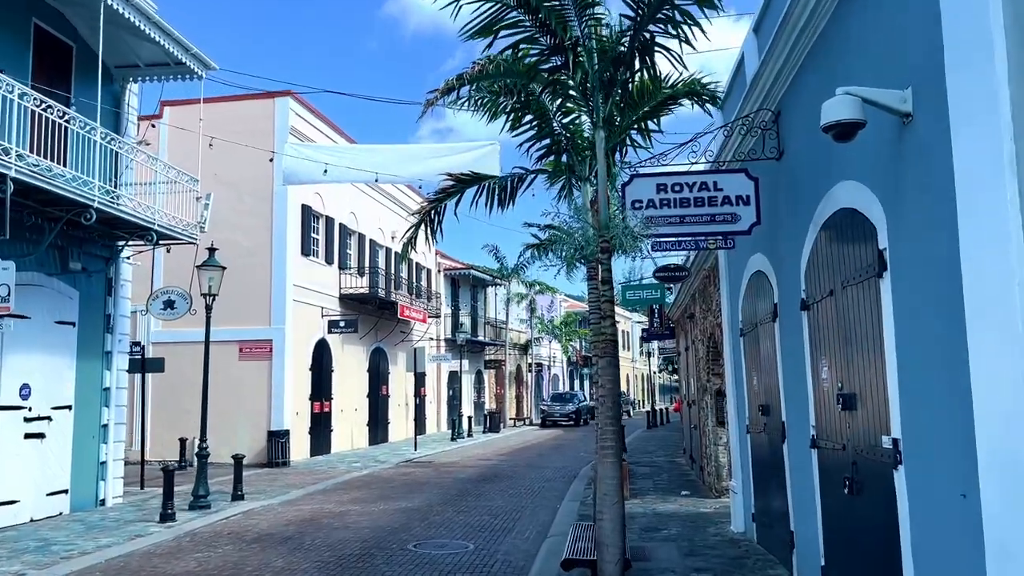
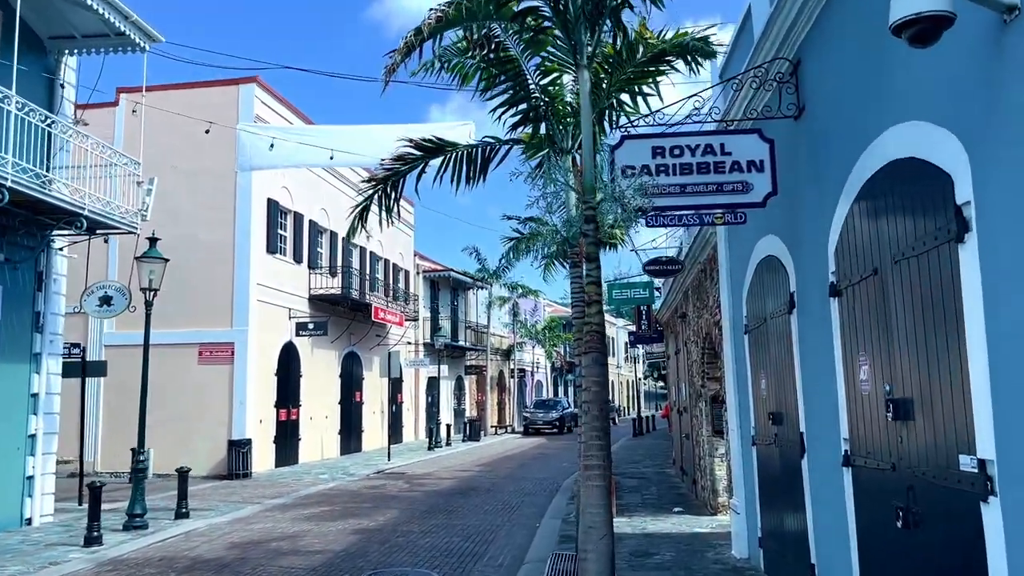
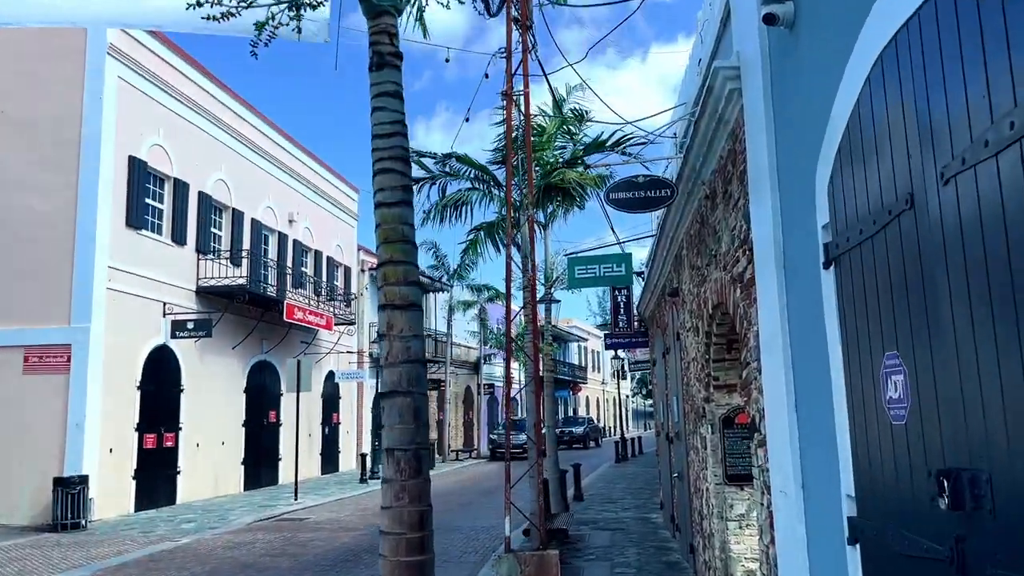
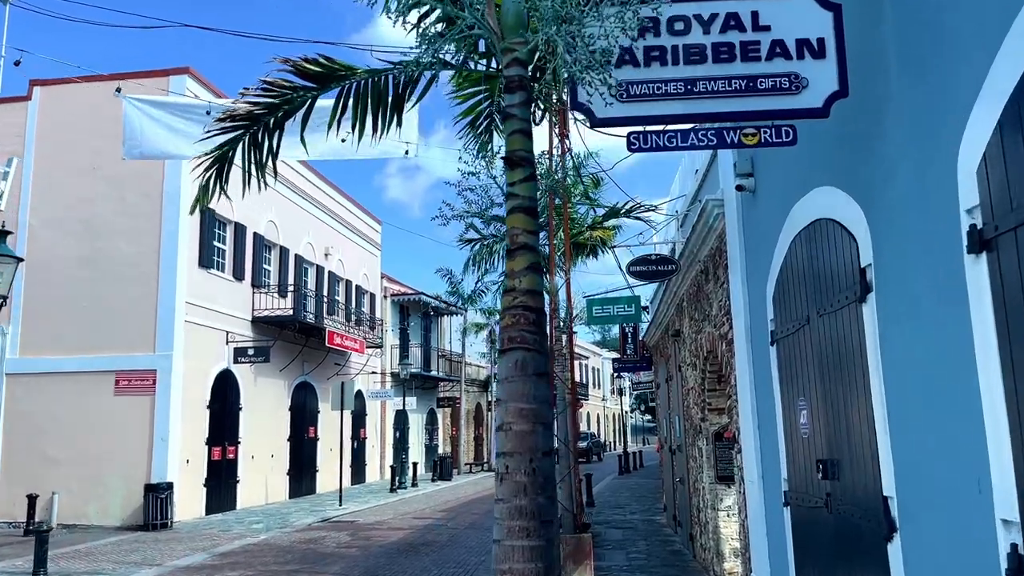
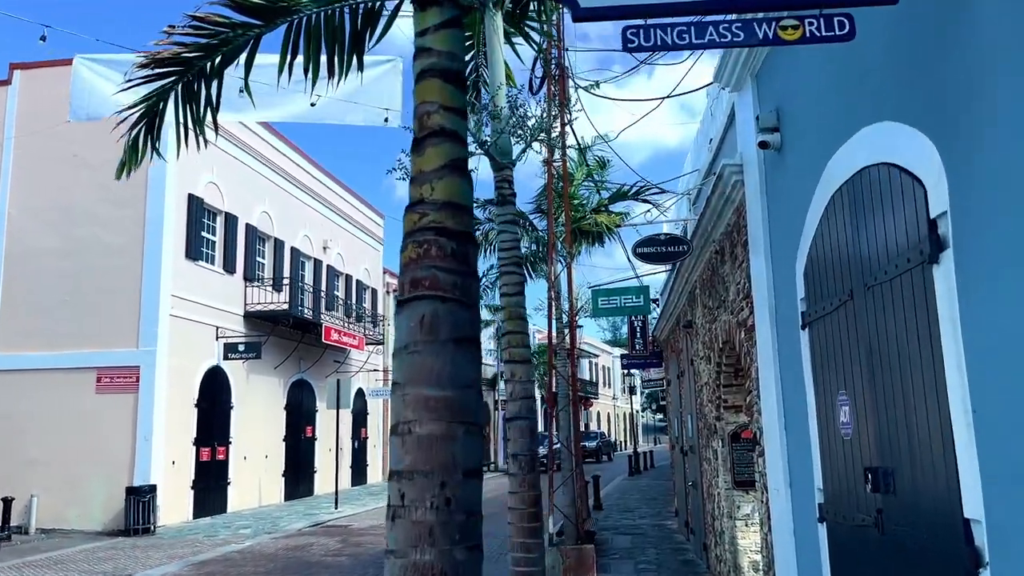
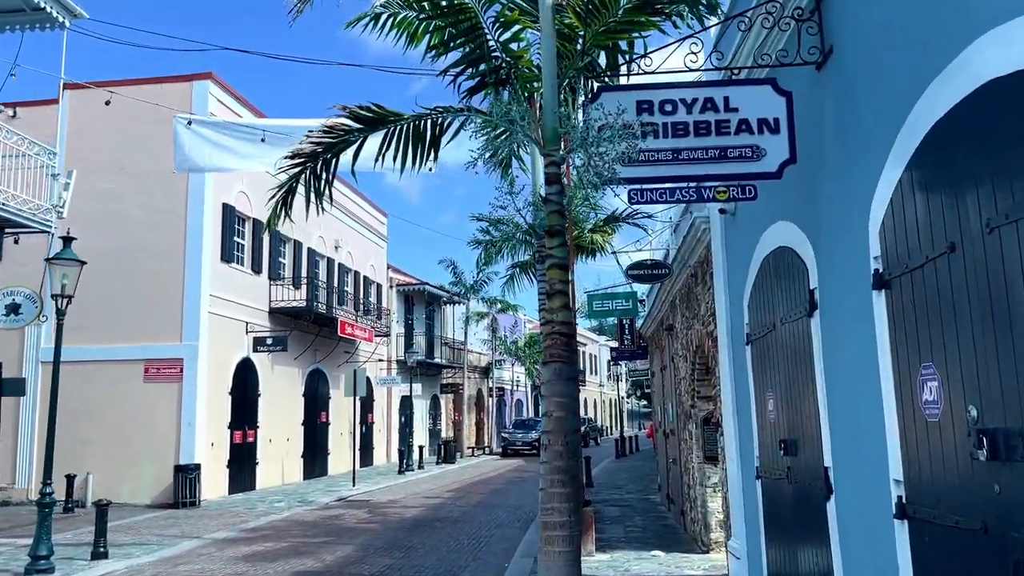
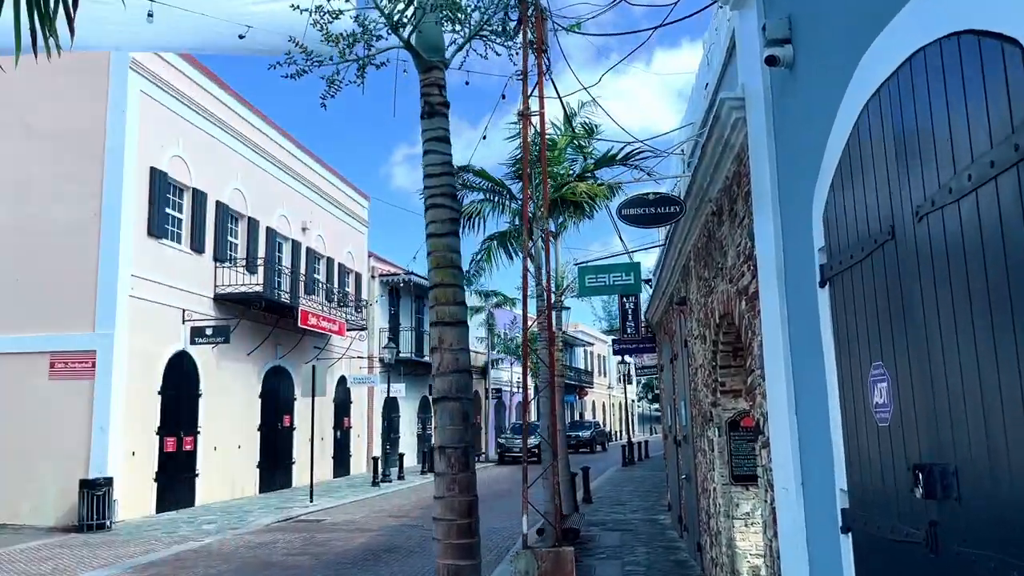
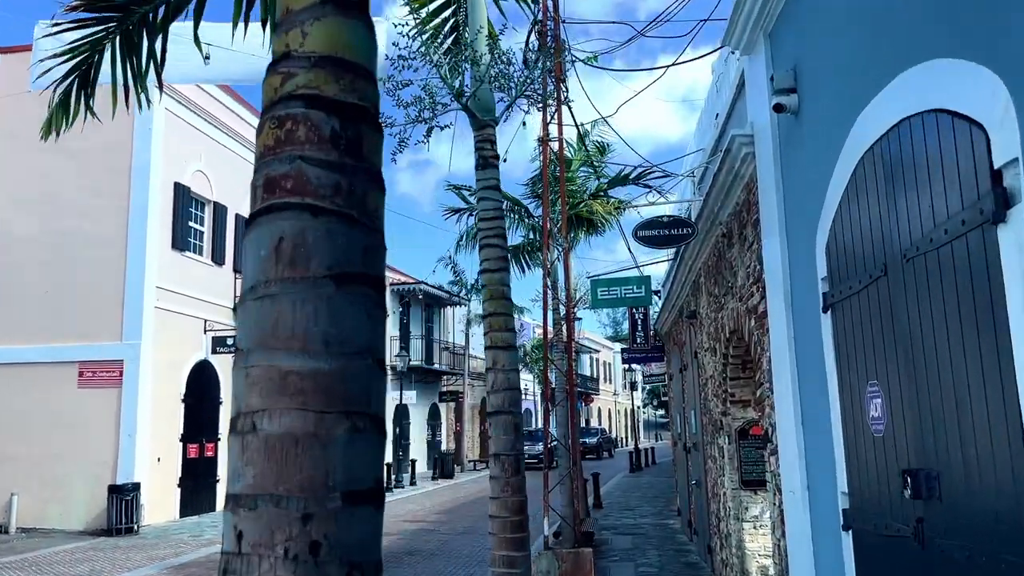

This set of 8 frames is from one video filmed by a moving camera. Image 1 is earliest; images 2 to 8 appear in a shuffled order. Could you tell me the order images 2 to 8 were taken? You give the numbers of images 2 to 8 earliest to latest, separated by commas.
2, 6, 4, 5, 8, 7, 3
